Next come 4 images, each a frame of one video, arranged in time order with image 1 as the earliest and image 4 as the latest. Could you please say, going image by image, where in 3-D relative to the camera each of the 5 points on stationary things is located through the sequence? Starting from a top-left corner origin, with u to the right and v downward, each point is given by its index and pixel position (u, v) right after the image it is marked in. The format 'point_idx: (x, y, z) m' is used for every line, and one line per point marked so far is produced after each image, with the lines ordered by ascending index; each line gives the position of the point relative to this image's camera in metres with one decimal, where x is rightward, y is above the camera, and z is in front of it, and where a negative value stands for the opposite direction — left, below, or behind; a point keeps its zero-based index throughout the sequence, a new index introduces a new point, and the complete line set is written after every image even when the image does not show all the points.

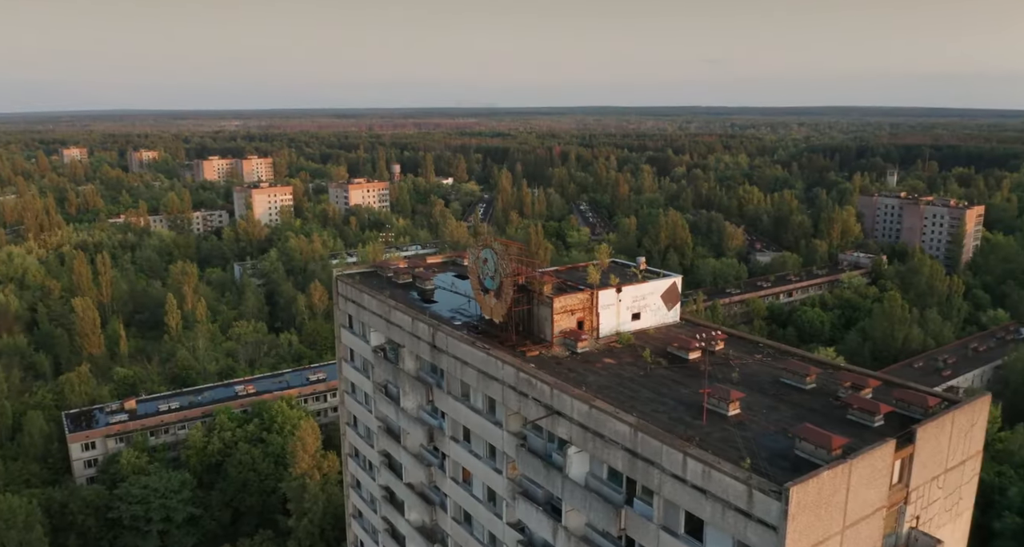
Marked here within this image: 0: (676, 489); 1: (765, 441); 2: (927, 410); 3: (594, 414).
0: (+2.8, -3.7, +13.6) m
1: (+4.4, -2.9, +13.8) m
2: (+7.6, -2.5, +14.6) m
3: (+1.6, -2.7, +15.2) m
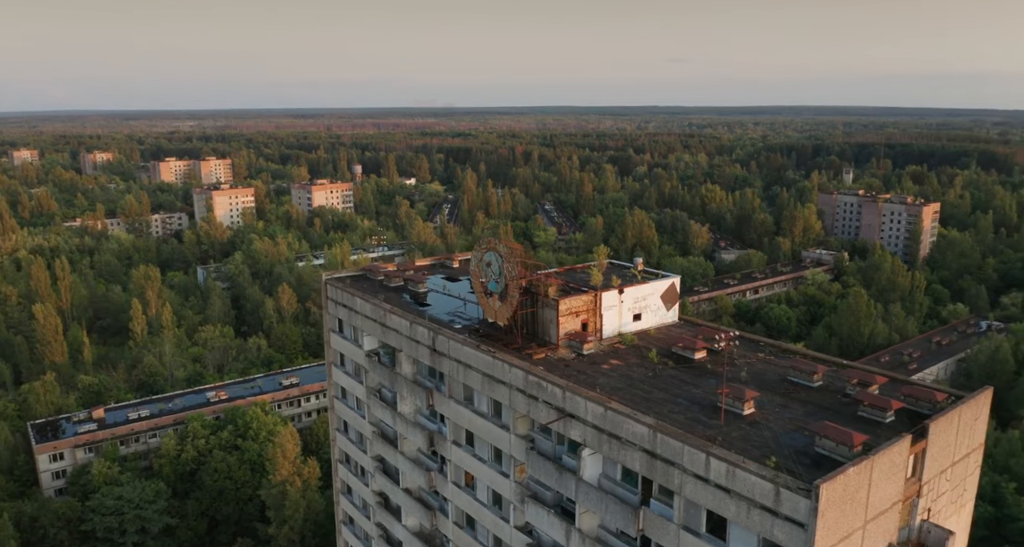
0: (+3.2, -3.7, +13.7) m
1: (+4.7, -2.9, +13.9) m
2: (+7.9, -2.4, +14.9) m
3: (+1.9, -2.7, +15.2) m
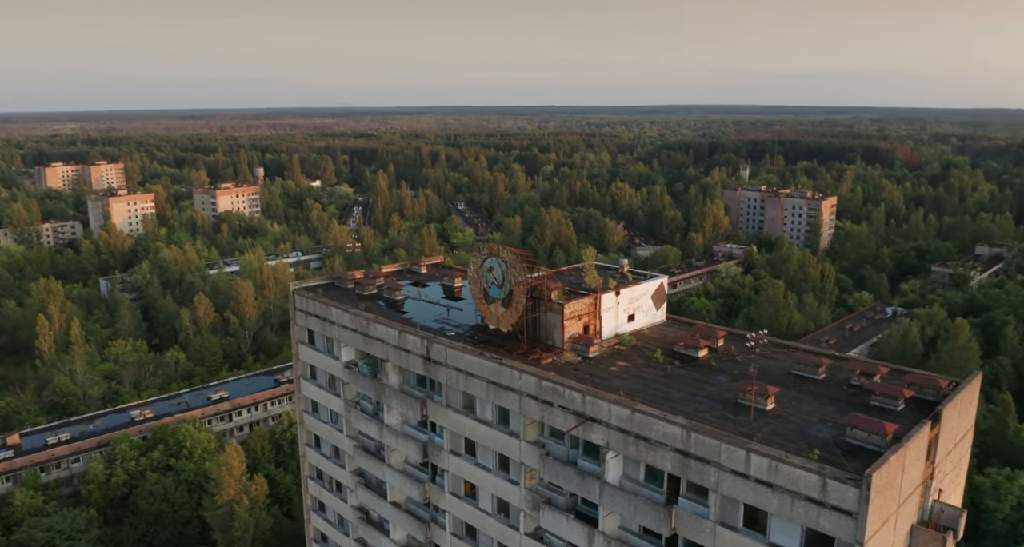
0: (+3.9, -3.7, +13.9) m
1: (+5.4, -2.9, +14.4) m
2: (+8.4, -2.3, +15.7) m
3: (+2.4, -2.8, +15.3) m
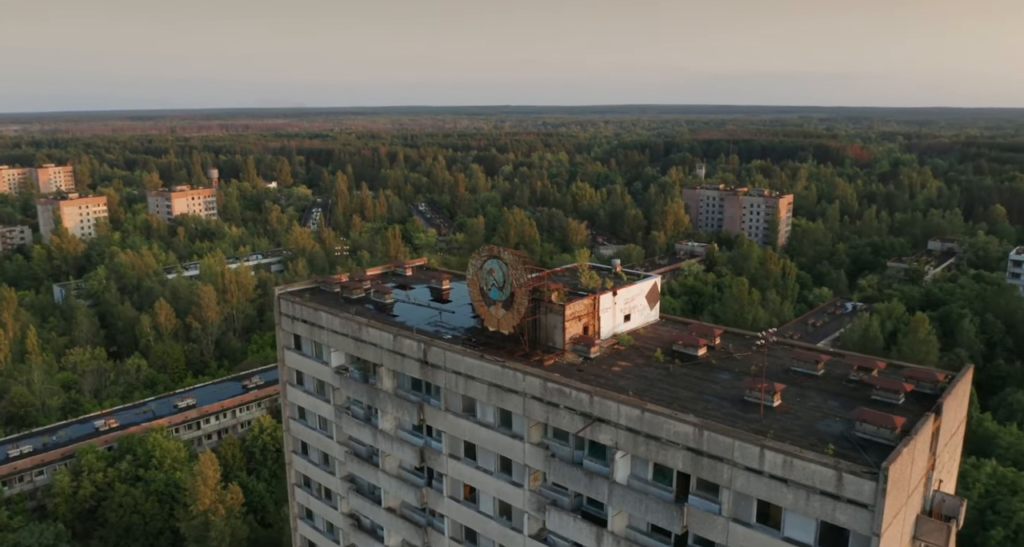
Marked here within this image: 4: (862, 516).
0: (+4.2, -3.7, +14.1) m
1: (+5.7, -2.8, +14.6) m
2: (+8.6, -2.2, +16.1) m
3: (+2.6, -2.8, +15.4) m
4: (+5.7, -4.0, +13.0) m
